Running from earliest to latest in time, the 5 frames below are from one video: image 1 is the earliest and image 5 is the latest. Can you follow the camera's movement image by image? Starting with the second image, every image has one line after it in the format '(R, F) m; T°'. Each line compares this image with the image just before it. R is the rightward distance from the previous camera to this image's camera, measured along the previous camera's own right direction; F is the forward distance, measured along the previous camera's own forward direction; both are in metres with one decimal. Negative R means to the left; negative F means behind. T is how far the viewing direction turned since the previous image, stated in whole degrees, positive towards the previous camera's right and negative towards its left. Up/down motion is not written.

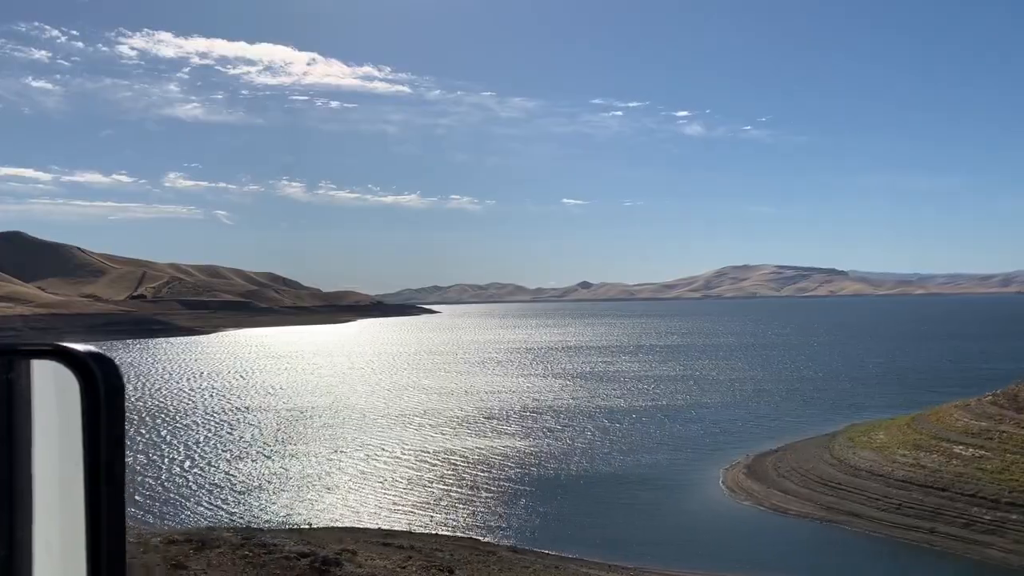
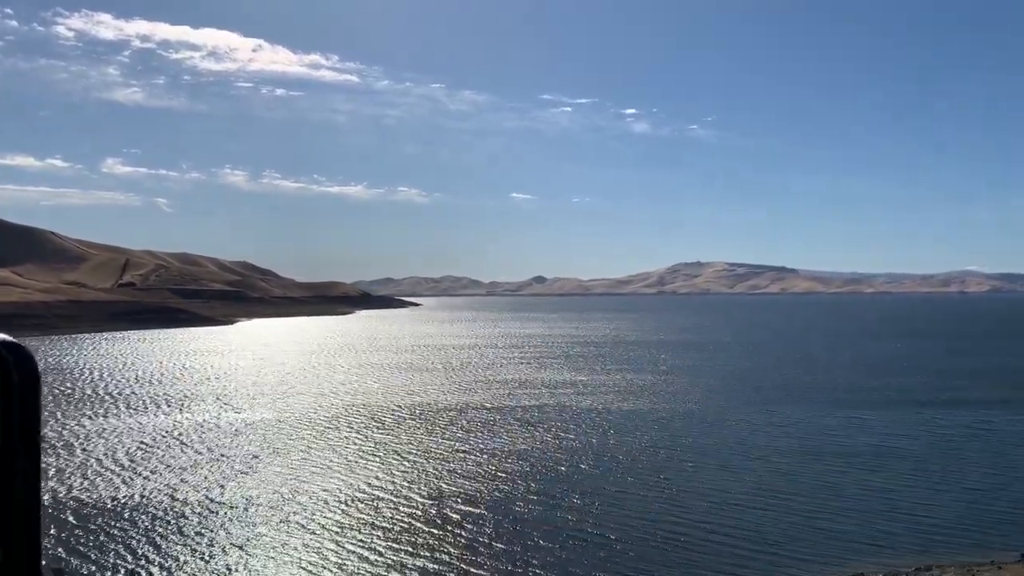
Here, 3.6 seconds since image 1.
(-11.1, +2.5) m; +3°
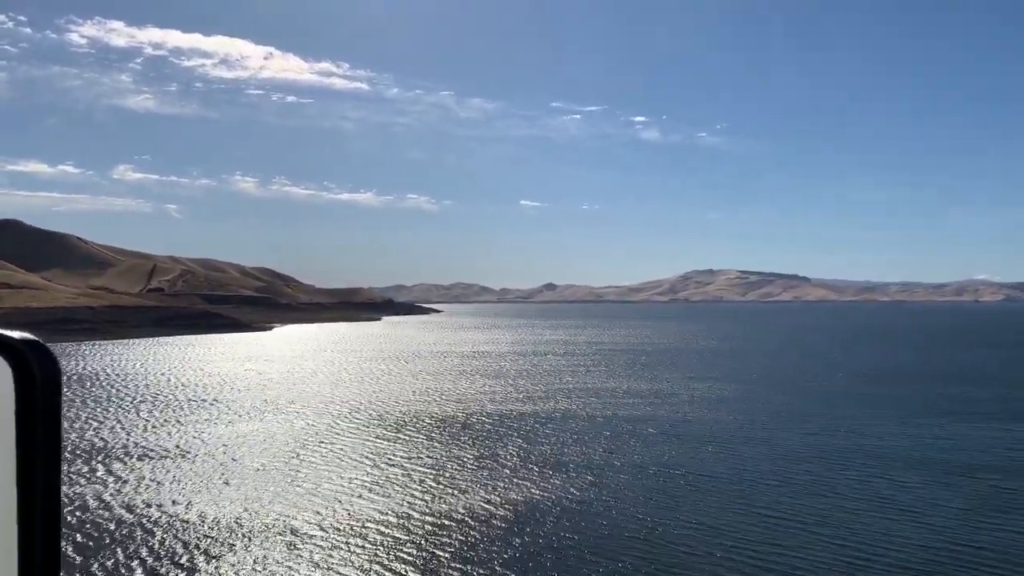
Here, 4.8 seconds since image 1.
(-4.1, +1.2) m; -1°
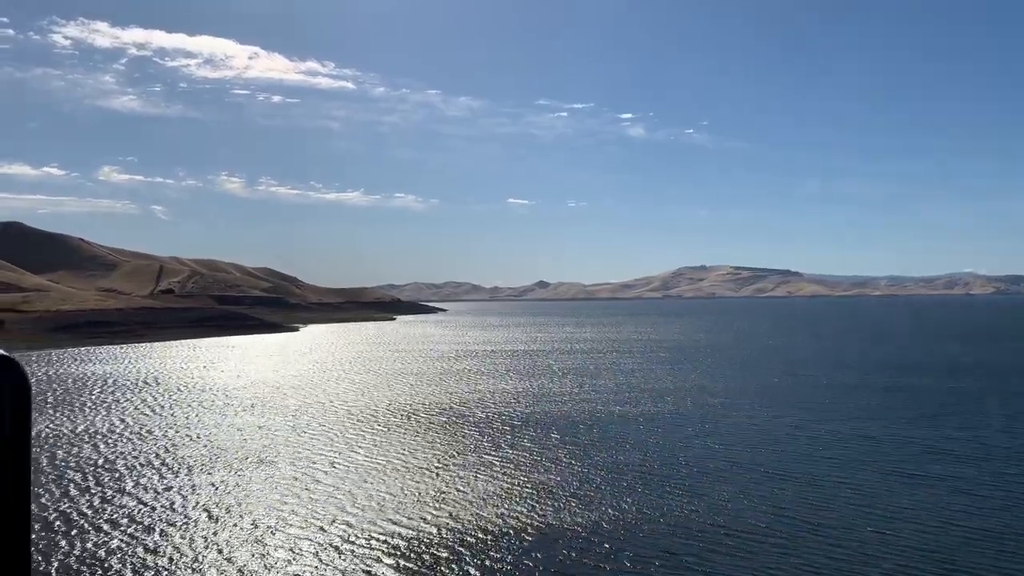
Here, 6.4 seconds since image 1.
(-7.4, +2.0) m; 0°
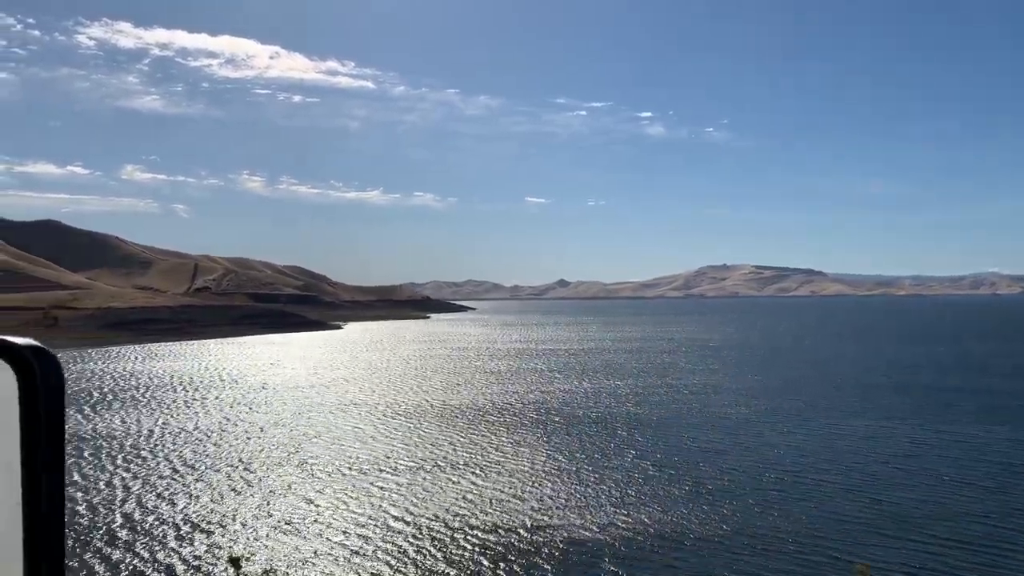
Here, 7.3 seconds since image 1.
(-4.4, +1.0) m; -2°
